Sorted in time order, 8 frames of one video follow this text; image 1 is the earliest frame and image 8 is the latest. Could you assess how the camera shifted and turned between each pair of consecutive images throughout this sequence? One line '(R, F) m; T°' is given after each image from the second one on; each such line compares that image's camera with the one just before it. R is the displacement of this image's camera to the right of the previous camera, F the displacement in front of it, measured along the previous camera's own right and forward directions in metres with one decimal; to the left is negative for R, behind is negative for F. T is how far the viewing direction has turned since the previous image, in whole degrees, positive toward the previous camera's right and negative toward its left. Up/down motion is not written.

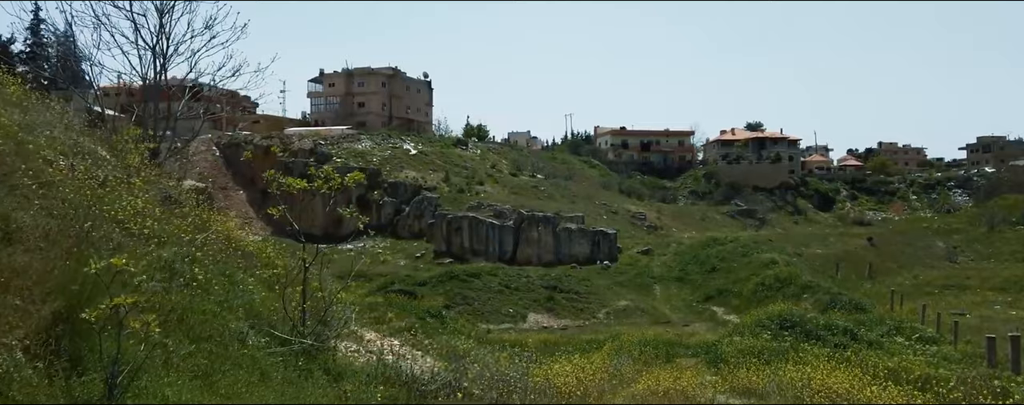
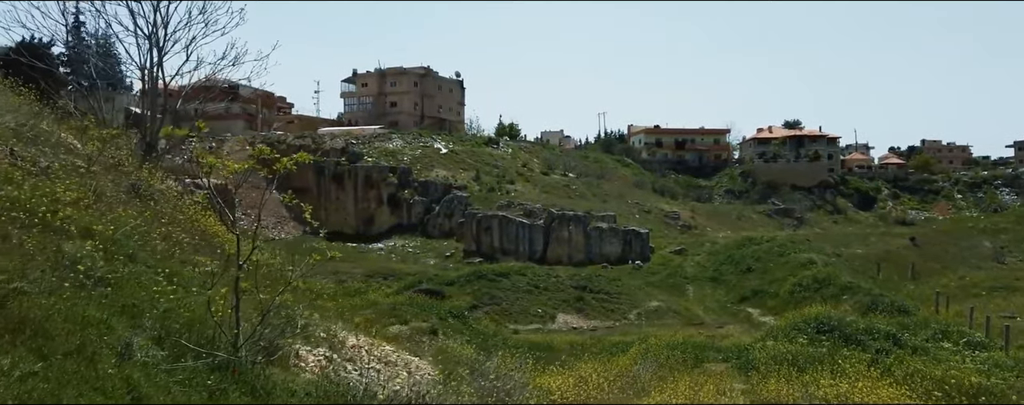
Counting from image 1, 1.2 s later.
(+0.3, +0.7) m; -2°
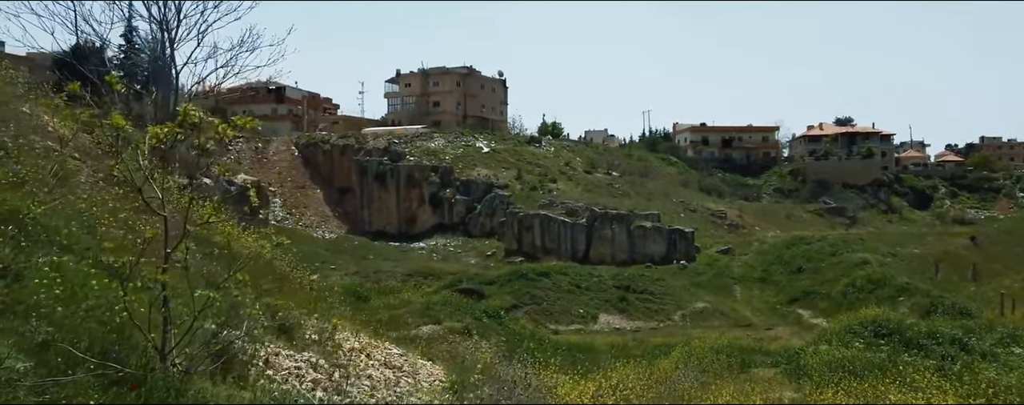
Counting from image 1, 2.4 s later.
(+0.2, +0.7) m; -3°
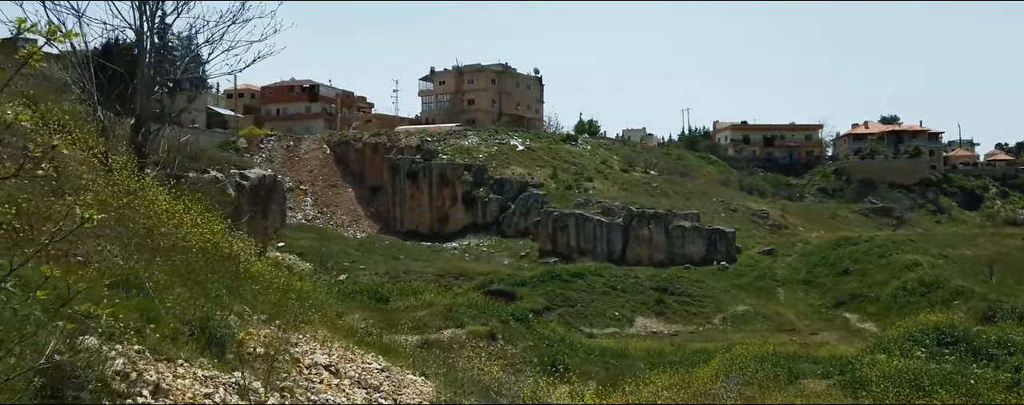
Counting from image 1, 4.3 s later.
(+0.2, +1.1) m; -2°
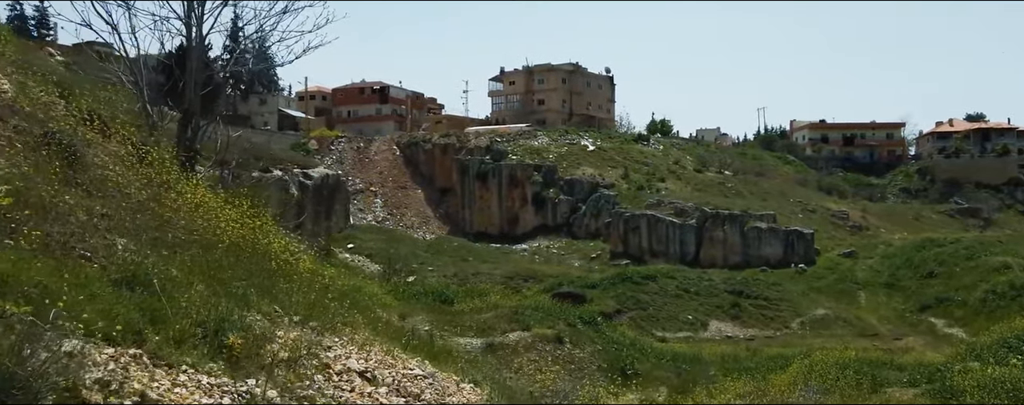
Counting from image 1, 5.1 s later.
(+0.1, +0.5) m; -5°
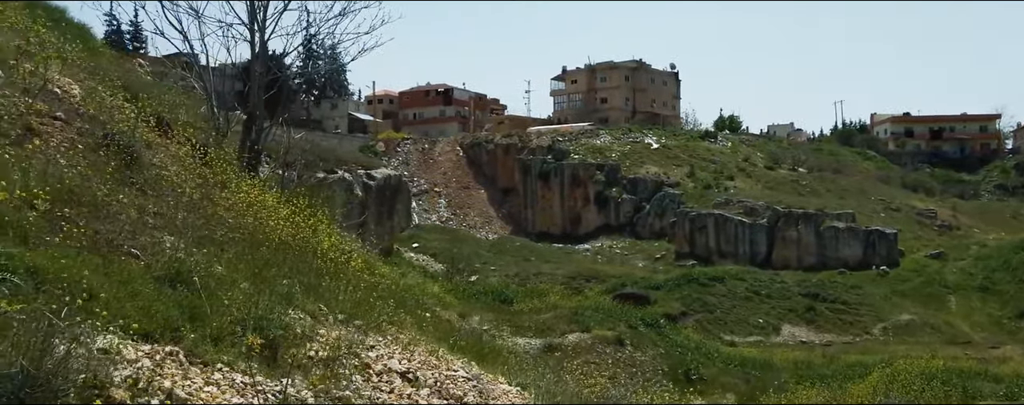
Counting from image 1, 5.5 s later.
(+0.2, +0.8) m; -4°
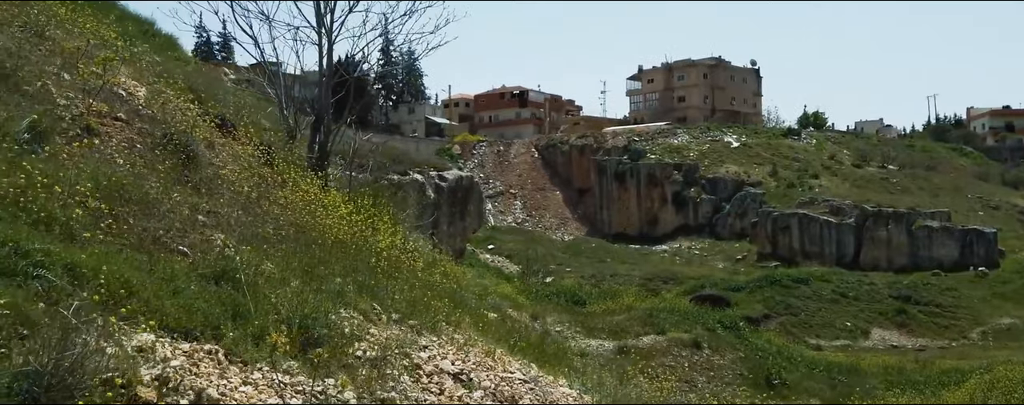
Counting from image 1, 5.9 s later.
(+0.1, +0.5) m; -5°
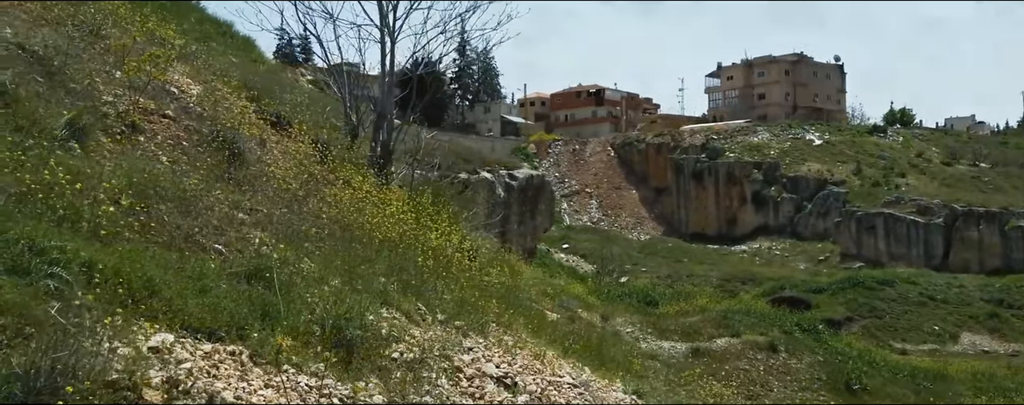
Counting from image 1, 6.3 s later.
(+0.2, +0.1) m; -5°
